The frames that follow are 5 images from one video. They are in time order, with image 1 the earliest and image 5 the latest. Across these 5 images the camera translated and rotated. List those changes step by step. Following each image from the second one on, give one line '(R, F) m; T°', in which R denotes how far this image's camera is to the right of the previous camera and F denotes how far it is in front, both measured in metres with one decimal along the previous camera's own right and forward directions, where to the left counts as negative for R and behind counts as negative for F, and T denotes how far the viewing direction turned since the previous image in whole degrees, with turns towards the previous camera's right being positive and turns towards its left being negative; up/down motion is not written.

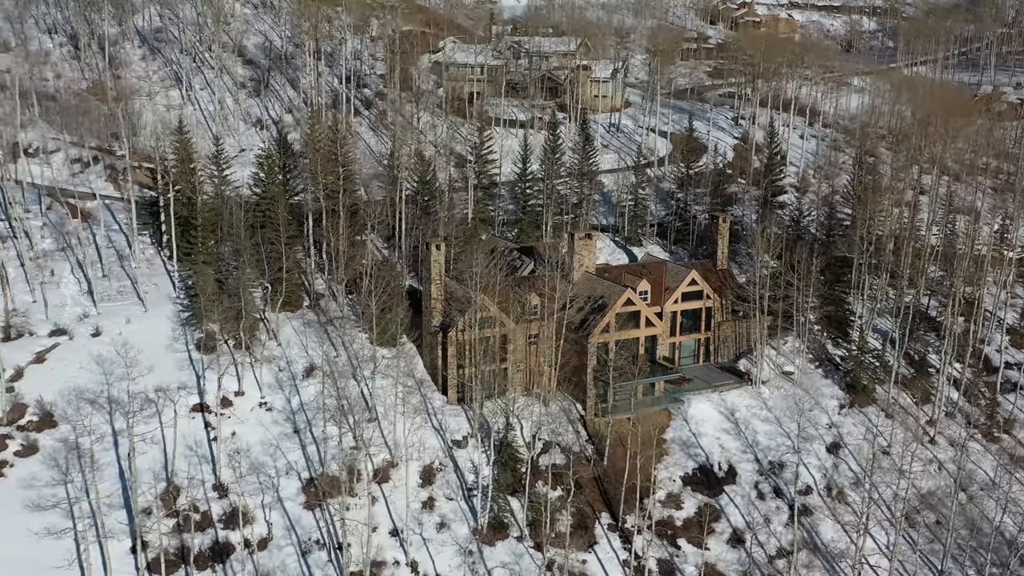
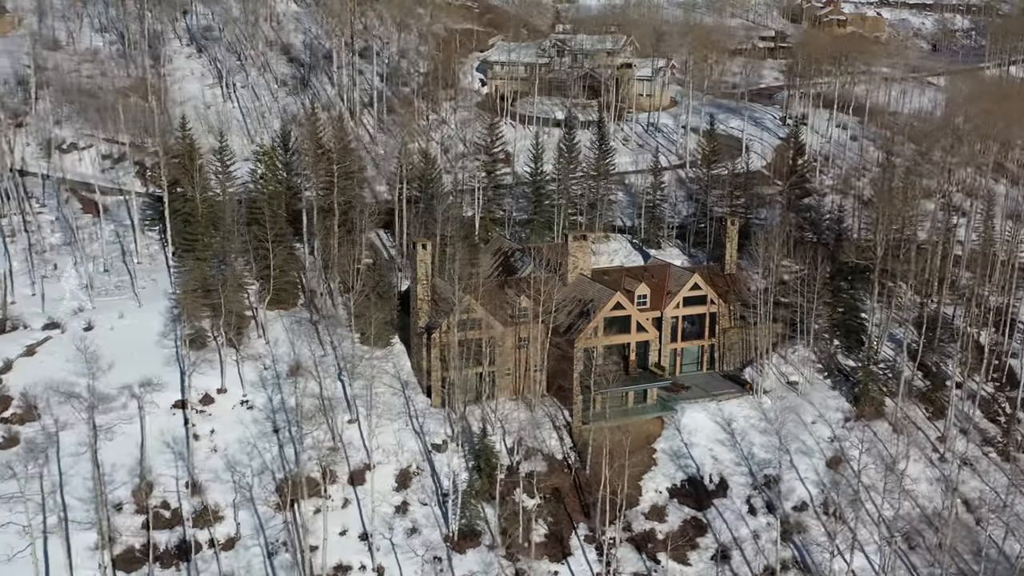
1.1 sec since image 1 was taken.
(+3.4, +1.1) m; -5°
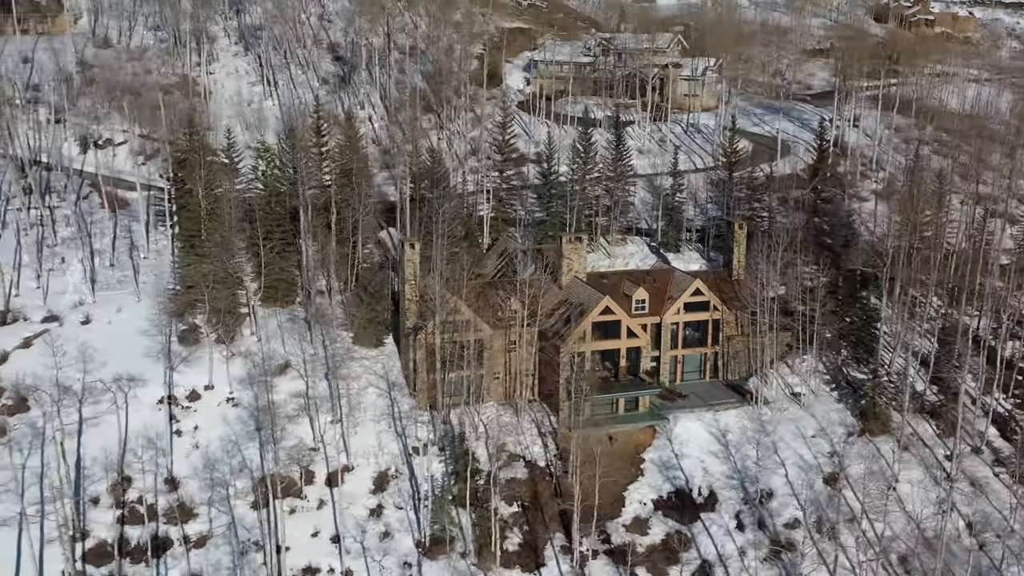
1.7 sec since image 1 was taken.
(+3.3, +0.9) m; -5°
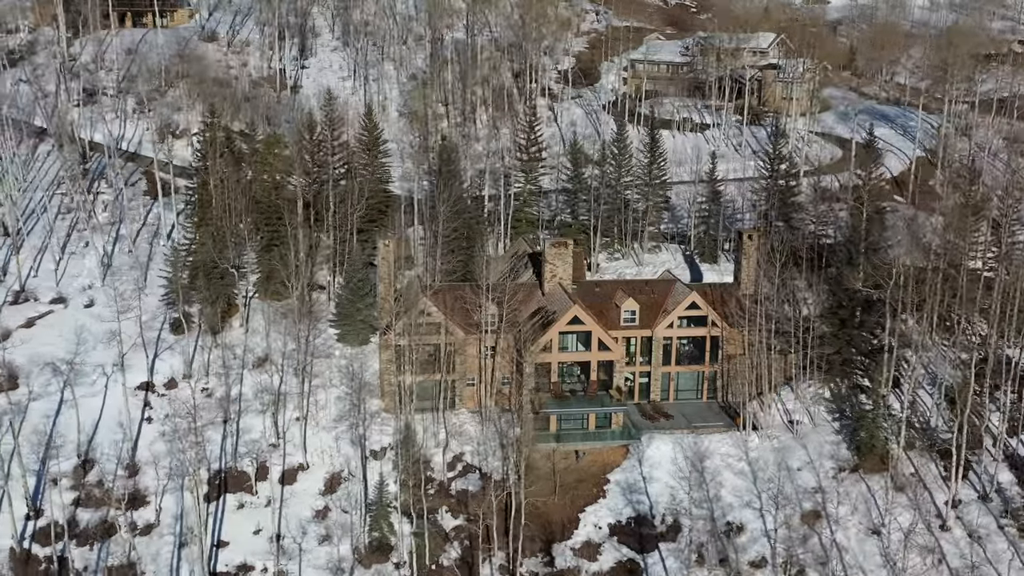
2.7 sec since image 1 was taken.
(+6.5, +2.1) m; -9°
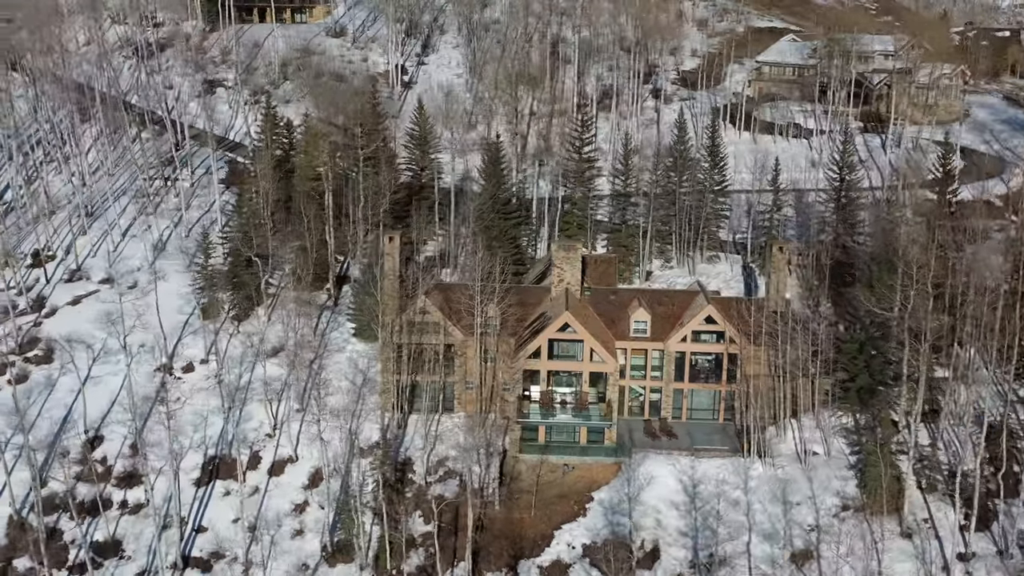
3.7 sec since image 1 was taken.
(+5.9, +1.8) m; -10°
